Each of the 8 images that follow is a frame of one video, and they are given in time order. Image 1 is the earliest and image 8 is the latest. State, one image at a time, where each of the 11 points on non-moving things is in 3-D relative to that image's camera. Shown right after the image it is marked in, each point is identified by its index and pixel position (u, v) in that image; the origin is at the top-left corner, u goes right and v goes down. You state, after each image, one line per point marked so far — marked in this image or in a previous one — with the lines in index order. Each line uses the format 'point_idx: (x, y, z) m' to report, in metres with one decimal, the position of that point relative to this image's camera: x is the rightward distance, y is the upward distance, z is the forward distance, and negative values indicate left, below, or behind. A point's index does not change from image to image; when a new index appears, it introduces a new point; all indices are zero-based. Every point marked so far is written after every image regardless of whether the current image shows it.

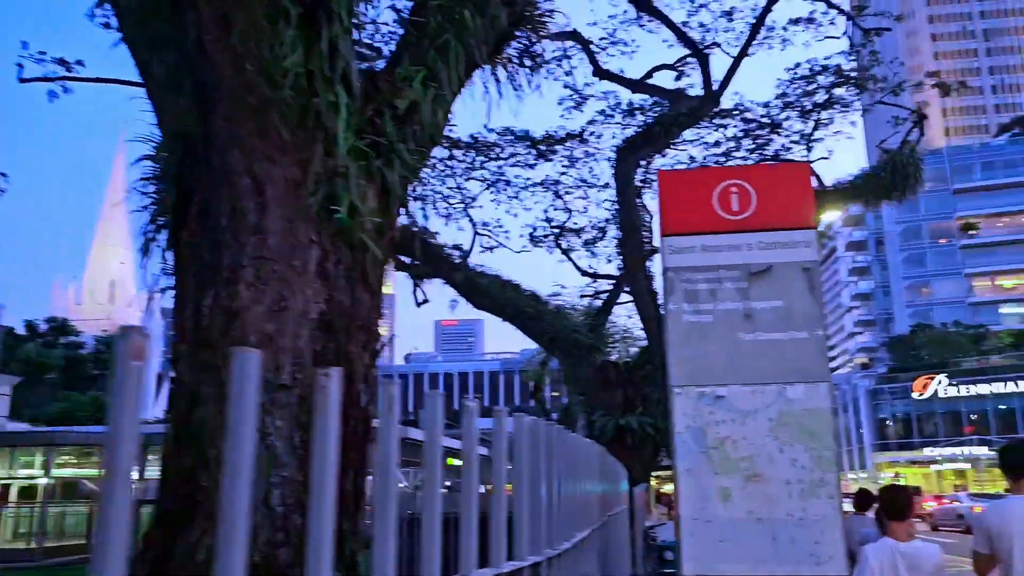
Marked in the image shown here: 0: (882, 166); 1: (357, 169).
0: (+5.2, +1.6, +12.0) m
1: (-0.7, +0.6, +3.9) m
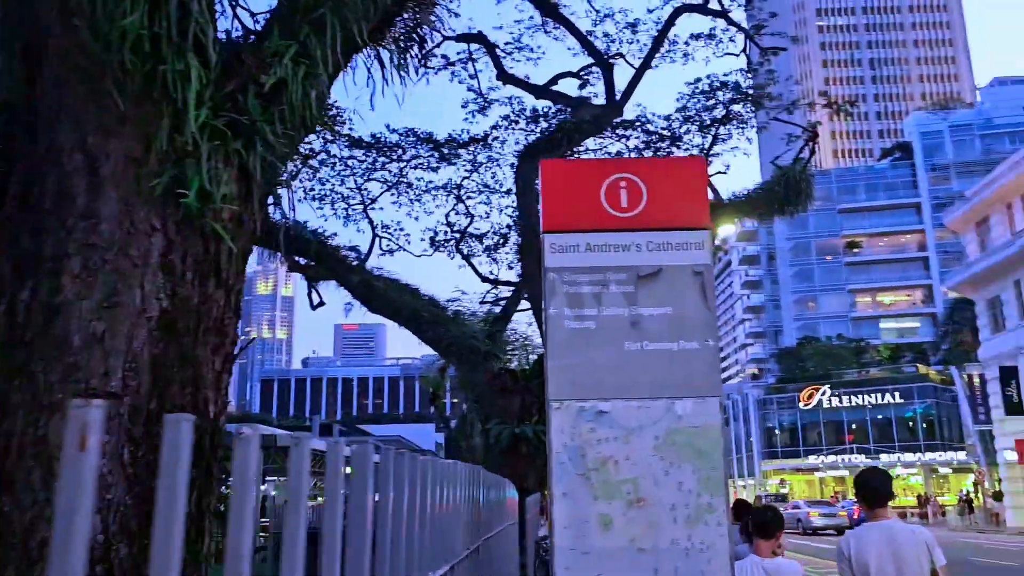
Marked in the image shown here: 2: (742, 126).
0: (+3.8, +1.4, +12.2) m
1: (-1.2, +0.6, +3.5) m
2: (+4.4, +3.0, +16.5) m
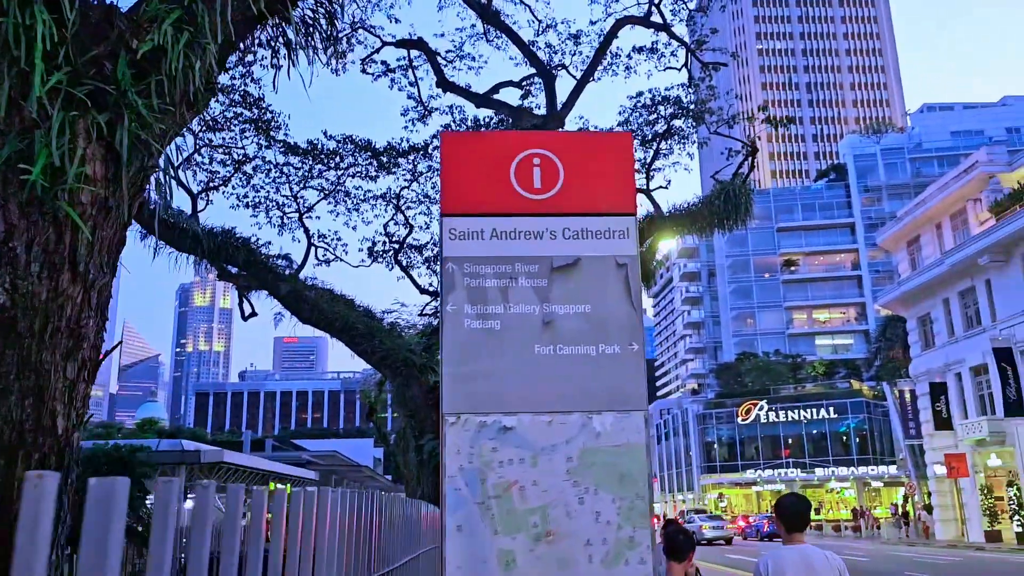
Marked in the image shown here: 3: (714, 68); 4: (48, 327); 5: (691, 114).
0: (+2.9, +1.2, +12.0) m
1: (-1.6, +0.6, +3.0) m
2: (+3.3, +2.7, +16.3) m
3: (+3.8, +4.1, +16.0) m
4: (-1.6, -0.1, +2.9) m
5: (+3.4, +3.2, +16.2) m
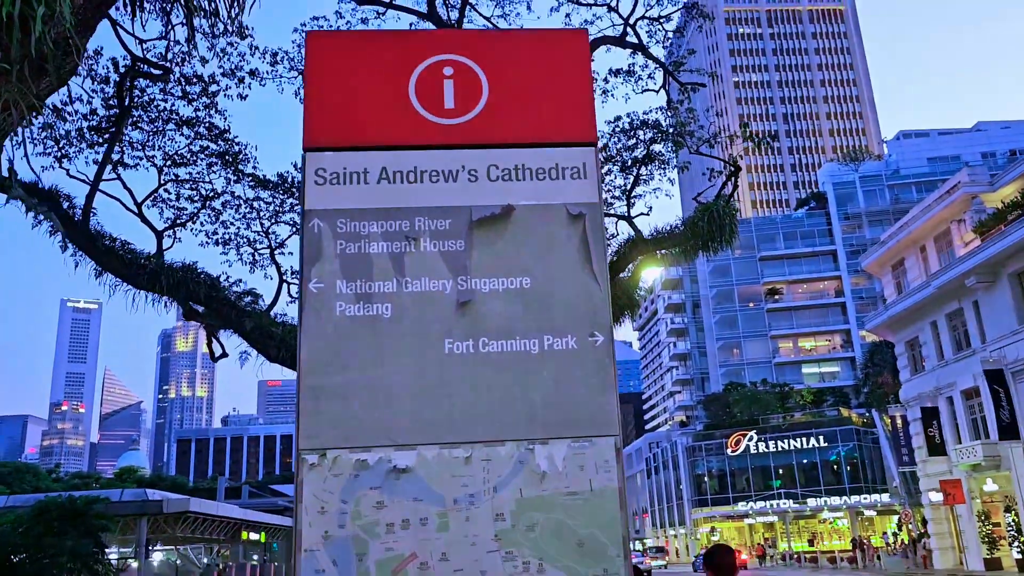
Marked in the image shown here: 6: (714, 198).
0: (+2.5, +0.9, +11.3) m
1: (-1.8, +0.6, +2.2) m
2: (+2.8, +2.2, +15.7) m
3: (+3.3, +3.6, +15.5) m
4: (-1.8, -0.1, +2.1) m
5: (+2.9, +2.7, +15.6) m
6: (+3.7, +1.7, +15.7) m
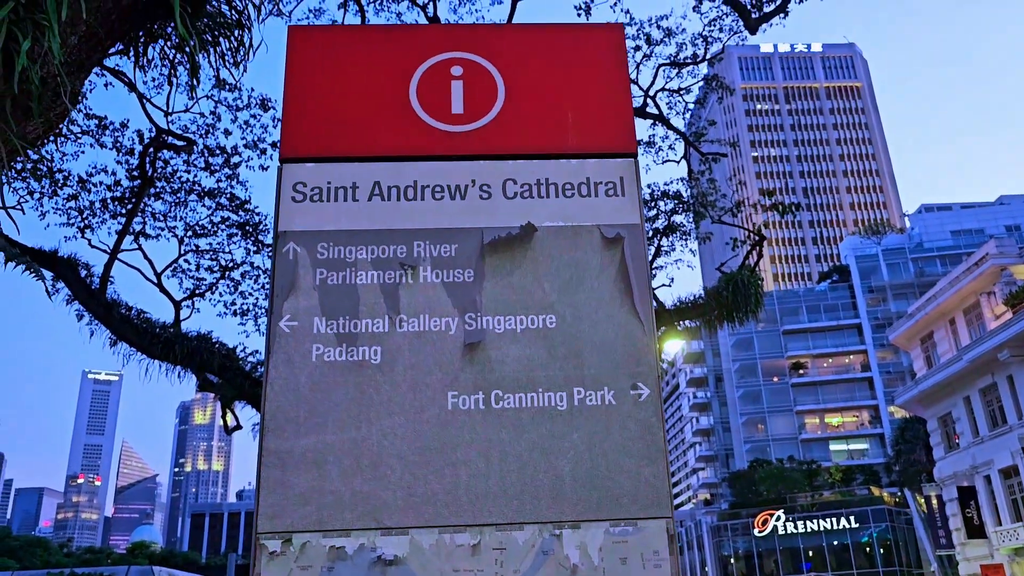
0: (+2.7, 0.0, +11.0) m
1: (-1.7, +0.4, +2.0) m
2: (+3.1, +0.9, +15.5) m
3: (+3.7, +2.4, +15.4) m
4: (-1.7, -0.3, +1.9) m
5: (+3.3, +1.5, +15.4) m
6: (+4.1, +0.4, +15.4) m
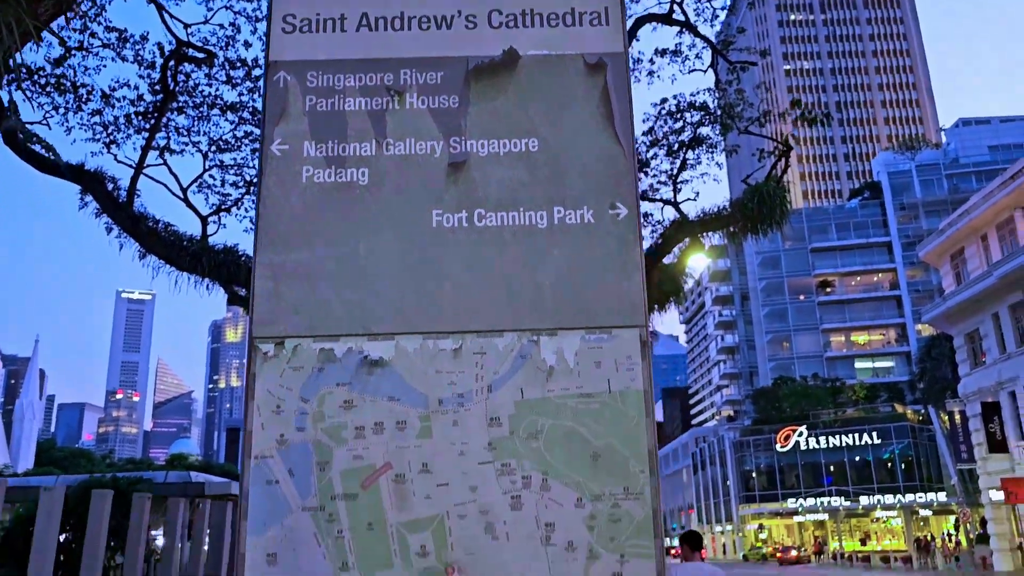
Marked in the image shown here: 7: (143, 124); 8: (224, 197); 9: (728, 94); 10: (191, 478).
0: (+3.0, +1.2, +10.9) m
1: (-1.7, +0.8, +2.1) m
2: (+3.6, +2.5, +15.3) m
3: (+4.1, +3.9, +15.0) m
4: (-1.7, +0.1, +2.0) m
5: (+3.7, +3.0, +15.1) m
6: (+4.5, +1.9, +15.2) m
7: (-5.8, +2.6, +13.4) m
8: (-4.5, +1.4, +13.2) m
9: (+3.9, +3.5, +15.3) m
10: (-6.0, -3.6, +16.1) m
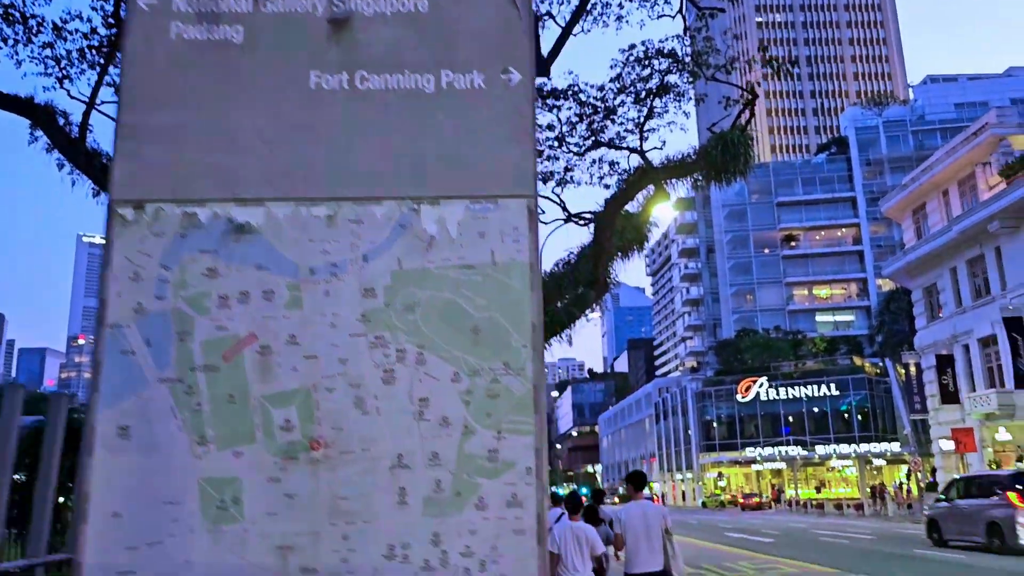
0: (+2.5, +1.9, +10.9) m
1: (-1.9, +1.0, +1.9) m
2: (+2.9, +3.4, +15.2) m
3: (+3.5, +4.8, +14.8) m
4: (-1.9, +0.3, +1.8) m
5: (+3.1, +3.9, +15.0) m
6: (+3.9, +2.8, +15.2) m
7: (-6.4, +3.5, +13.0) m
8: (-5.0, +2.4, +12.8) m
9: (+3.3, +4.4, +15.2) m
10: (-6.8, -2.5, +15.9) m
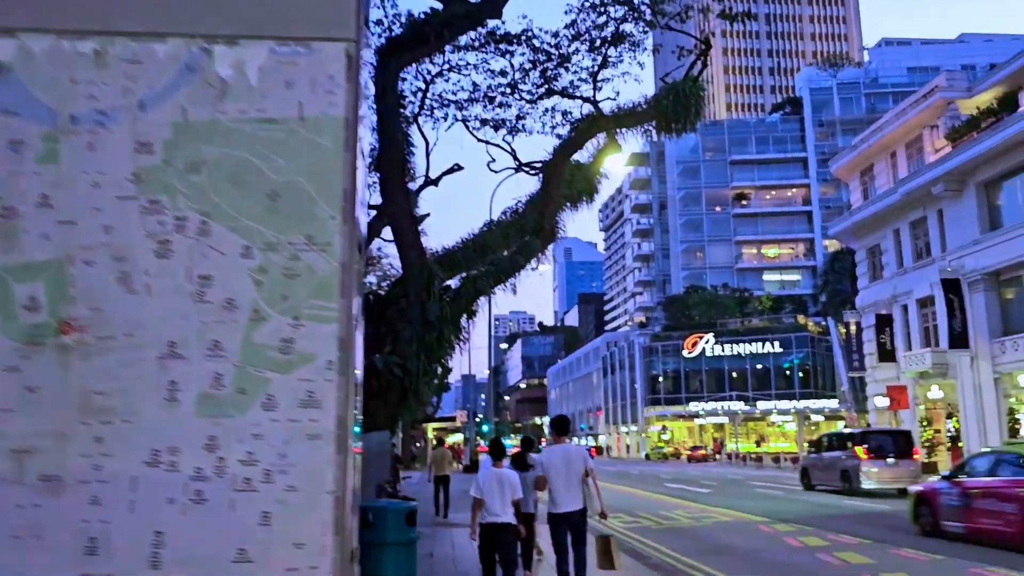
0: (+1.9, +2.5, +10.7) m
1: (-2.1, +1.2, +1.5) m
2: (+2.1, +4.3, +14.9) m
3: (+2.7, +5.6, +14.5) m
4: (-2.1, +0.5, +1.5) m
5: (+2.2, +4.8, +14.7) m
6: (+3.0, +3.7, +15.0) m
7: (-7.1, +4.5, +12.2) m
8: (-5.8, +3.3, +12.2) m
9: (+2.4, +5.3, +14.9) m
10: (-7.8, -1.3, +15.5) m
